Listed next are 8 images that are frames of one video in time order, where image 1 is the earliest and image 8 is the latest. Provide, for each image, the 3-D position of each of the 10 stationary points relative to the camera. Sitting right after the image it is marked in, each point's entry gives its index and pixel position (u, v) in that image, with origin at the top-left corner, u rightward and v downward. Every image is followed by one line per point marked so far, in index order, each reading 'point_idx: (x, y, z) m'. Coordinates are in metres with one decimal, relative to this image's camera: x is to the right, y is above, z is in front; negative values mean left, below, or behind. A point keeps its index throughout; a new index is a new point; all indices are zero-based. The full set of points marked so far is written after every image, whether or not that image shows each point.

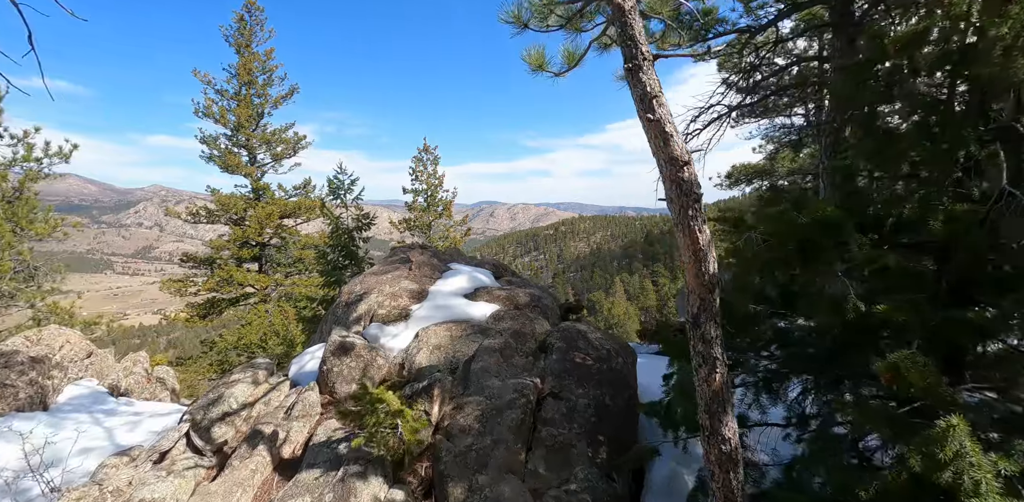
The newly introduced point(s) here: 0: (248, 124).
0: (-8.9, +4.3, +17.0) m
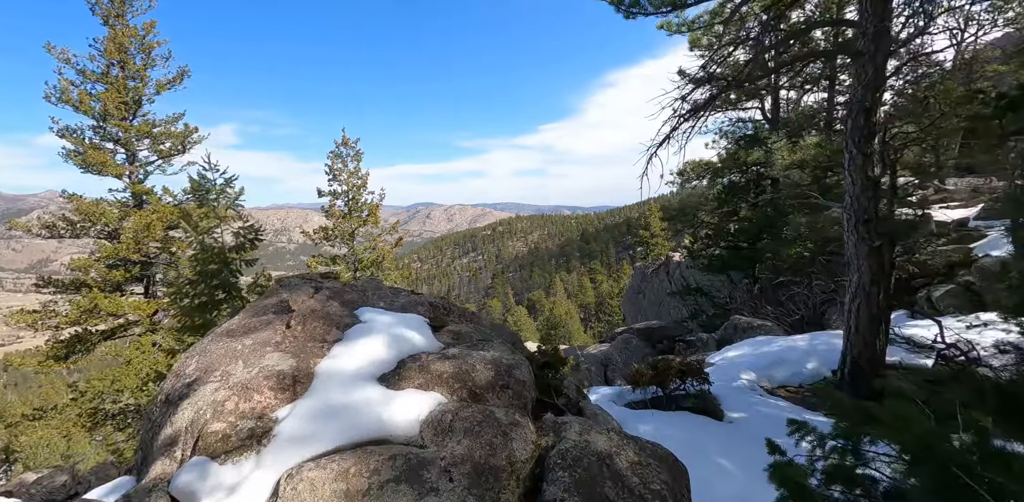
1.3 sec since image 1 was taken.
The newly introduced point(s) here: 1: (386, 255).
0: (-10.7, +3.7, +13.7) m
1: (-4.1, -0.8, +15.5) m
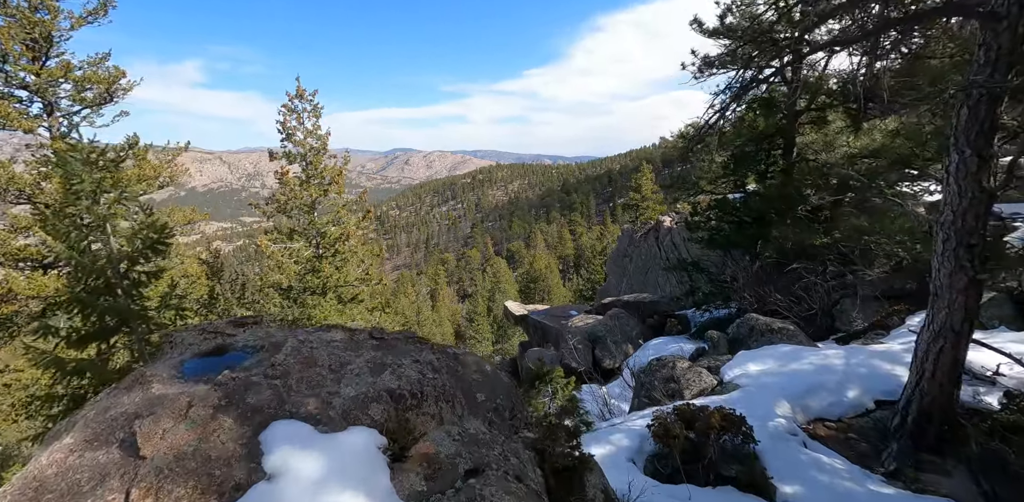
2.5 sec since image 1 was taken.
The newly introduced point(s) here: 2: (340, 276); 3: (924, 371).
0: (-11.0, +4.5, +11.4) m
1: (-4.6, +0.1, +13.9) m
2: (-4.7, -1.0, +13.6) m
3: (+4.1, -1.2, +5.0) m
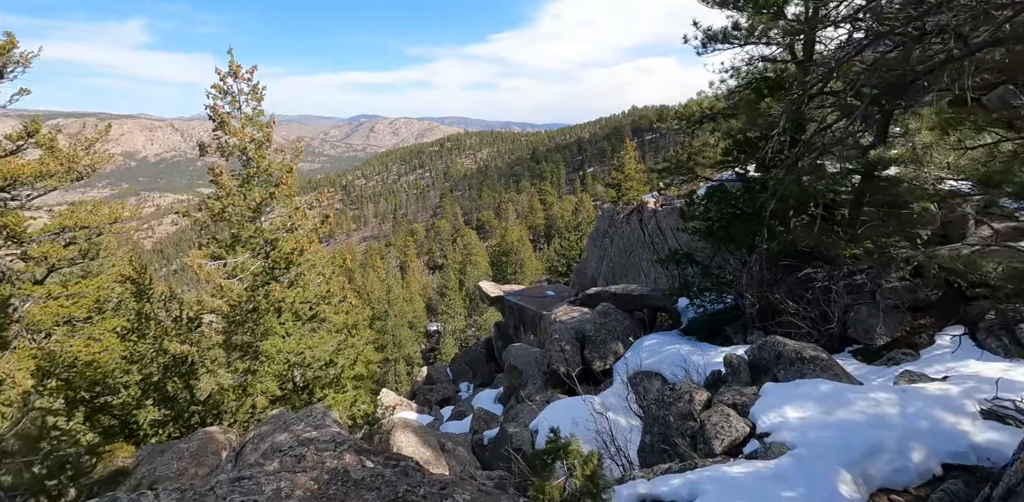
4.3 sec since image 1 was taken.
0: (-11.3, +4.2, +9.1) m
1: (-5.0, 0.0, +12.3) m
2: (-5.1, -1.1, +12.0) m
3: (+4.2, -1.7, +4.0) m
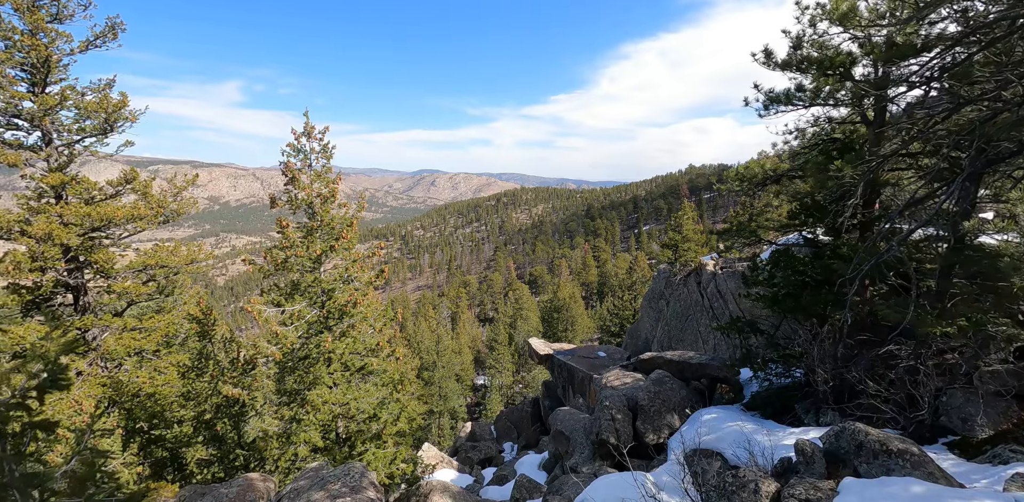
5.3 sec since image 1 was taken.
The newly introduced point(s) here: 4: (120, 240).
0: (-10.1, +3.6, +10.5) m
1: (-3.8, -1.2, +12.5) m
2: (-4.0, -2.3, +12.1) m
3: (+4.5, -2.3, +3.1) m
4: (-9.3, +0.3, +12.0) m
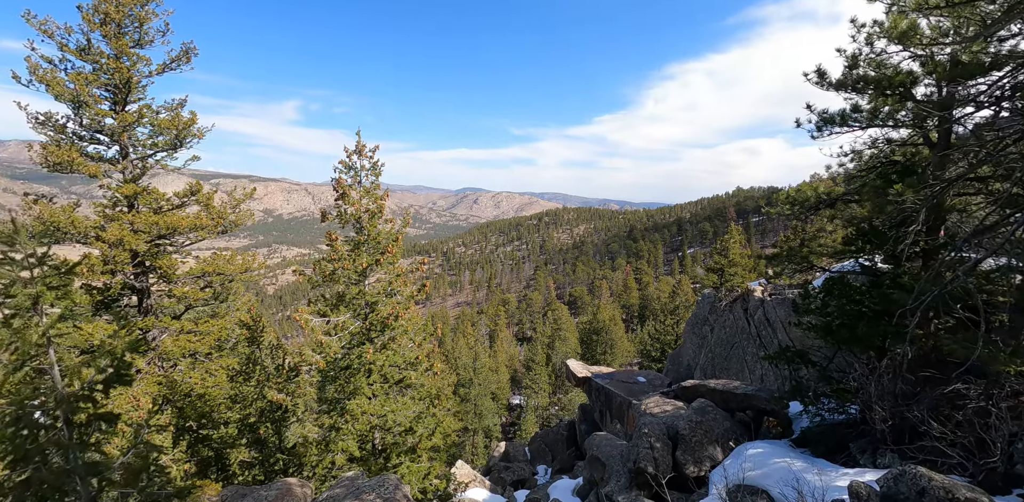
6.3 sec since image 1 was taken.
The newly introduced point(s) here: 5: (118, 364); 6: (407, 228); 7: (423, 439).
0: (-9.1, +3.5, +11.4) m
1: (-2.8, -1.5, +12.7) m
2: (-3.0, -2.6, +12.3) m
3: (+4.7, -2.5, +2.7) m
4: (-8.3, +0.1, +12.7) m
5: (-5.6, -1.6, +7.2) m
6: (-2.7, +0.6, +13.1) m
7: (-2.2, -4.7, +12.6) m
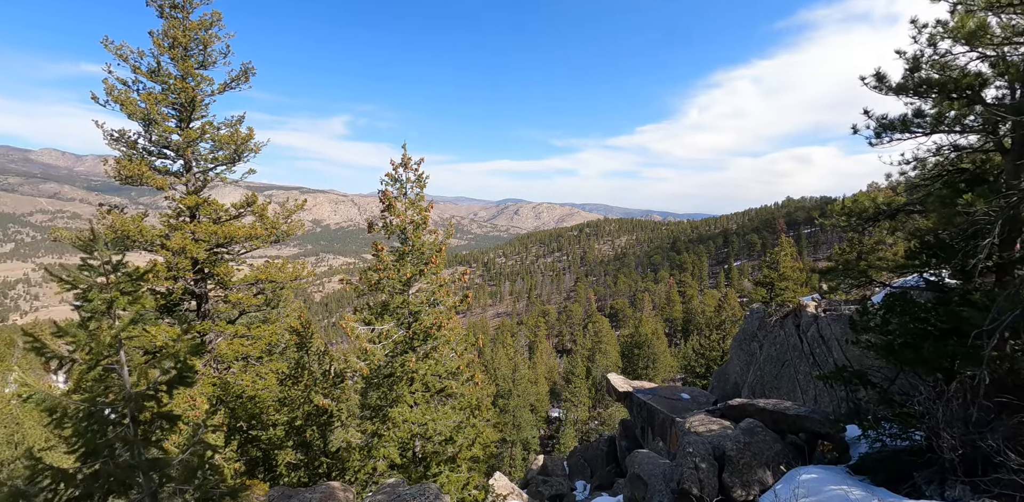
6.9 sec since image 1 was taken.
0: (-8.1, +3.3, +12.2) m
1: (-1.7, -1.8, +12.9) m
2: (-2.1, -2.8, +12.5) m
3: (+4.9, -2.6, +2.2) m
4: (-7.3, -0.1, +13.3) m
5: (-5.0, -1.7, +7.6) m
6: (-1.7, +0.3, +13.3) m
7: (-1.2, -5.0, +12.6) m
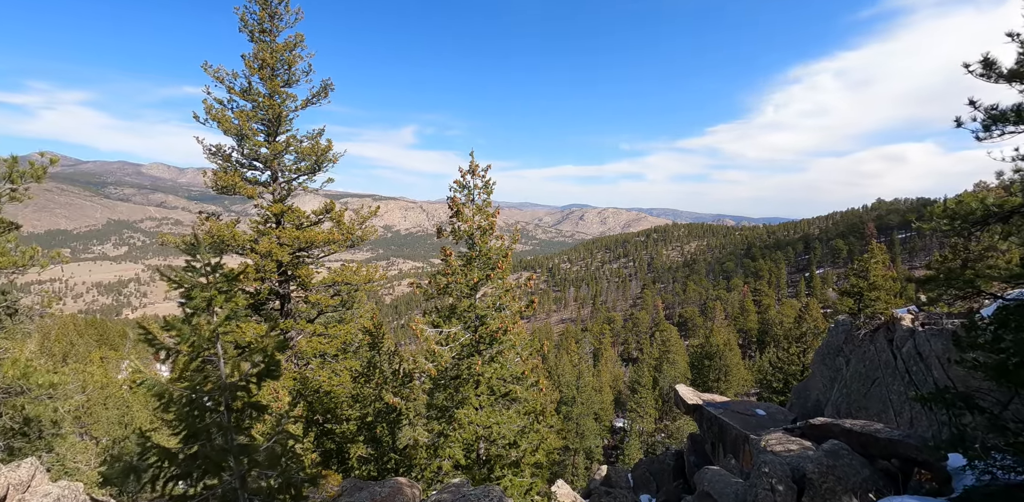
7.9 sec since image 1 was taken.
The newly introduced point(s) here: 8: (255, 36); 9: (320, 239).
0: (-6.5, +3.2, +13.1) m
1: (-0.1, -1.9, +13.0) m
2: (-0.4, -3.0, +12.6) m
3: (+5.1, -2.7, +1.6) m
4: (-5.5, -0.2, +14.1) m
5: (-4.0, -1.8, +8.2) m
6: (+0.1, +0.2, +13.4) m
7: (+0.4, -5.1, +12.6) m
8: (-7.2, +6.4, +14.3) m
9: (-5.1, +0.3, +13.3) m
